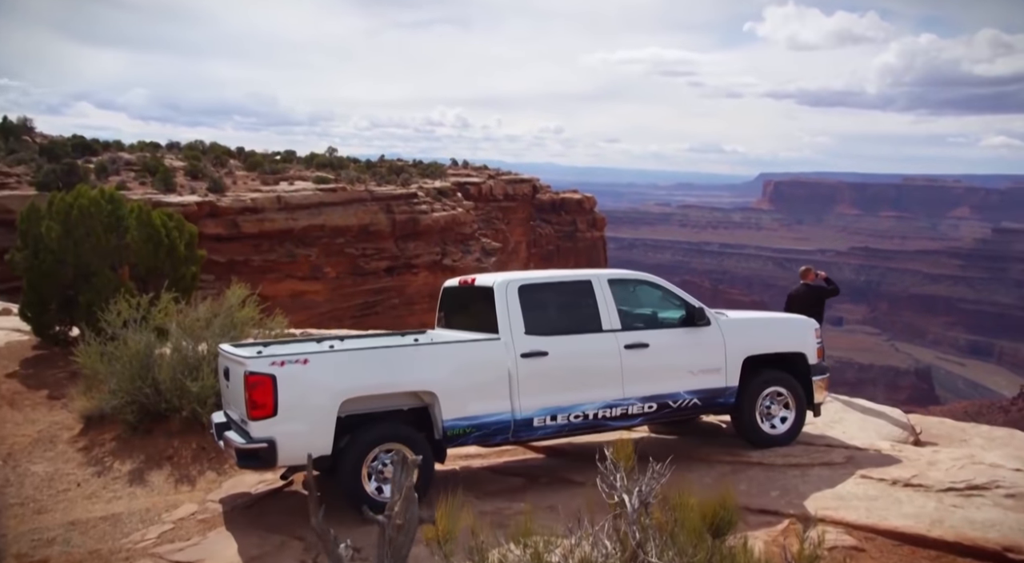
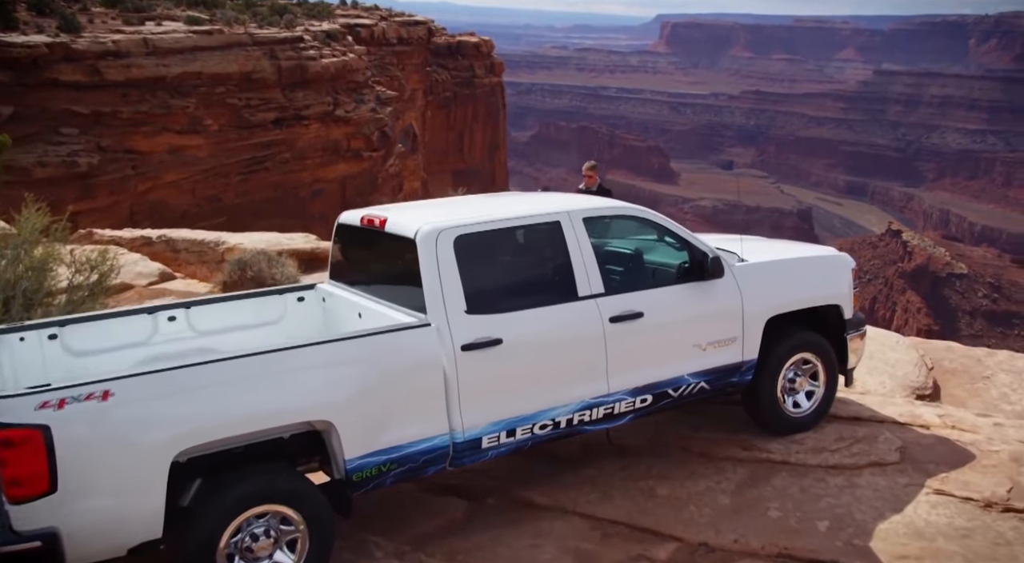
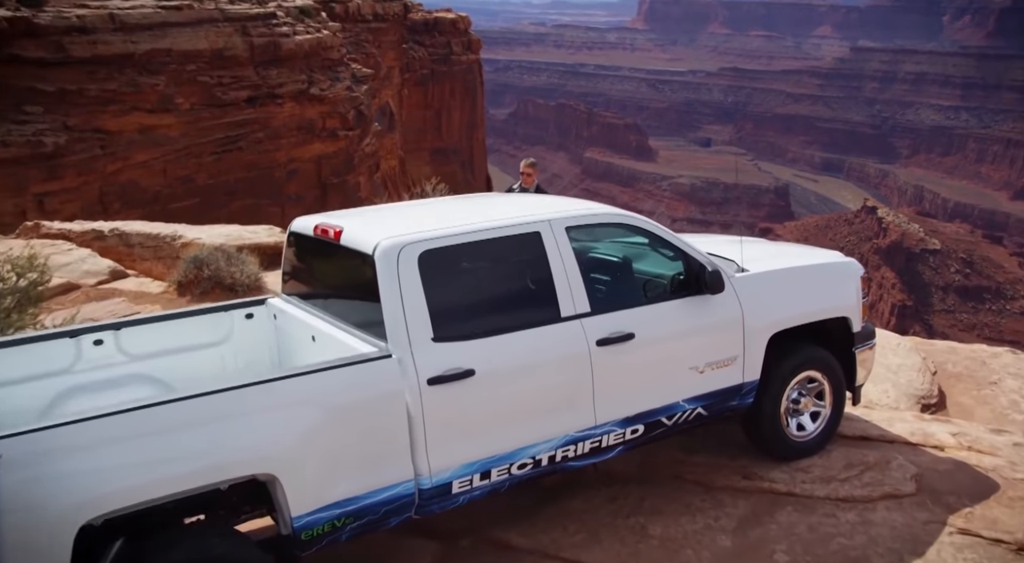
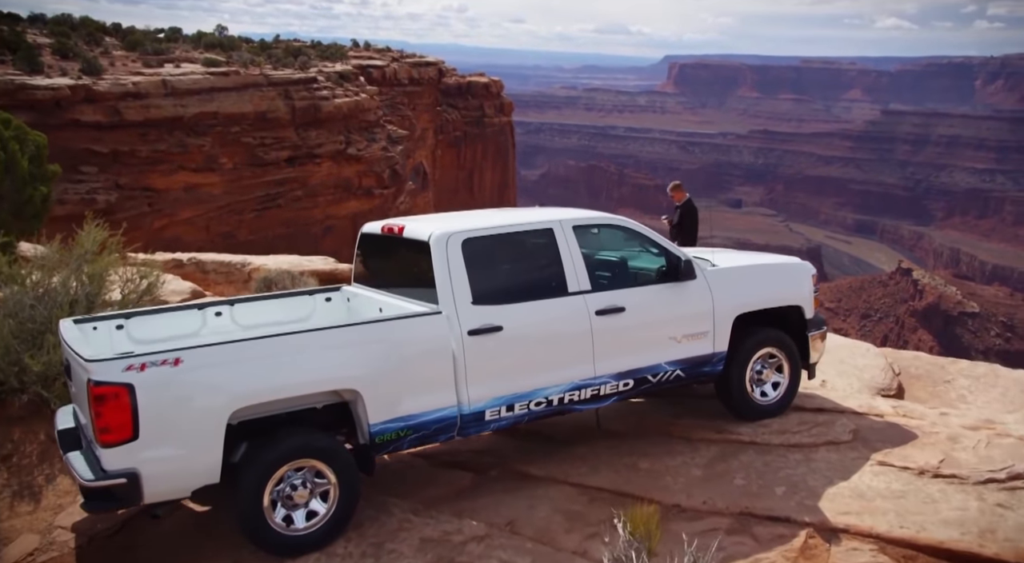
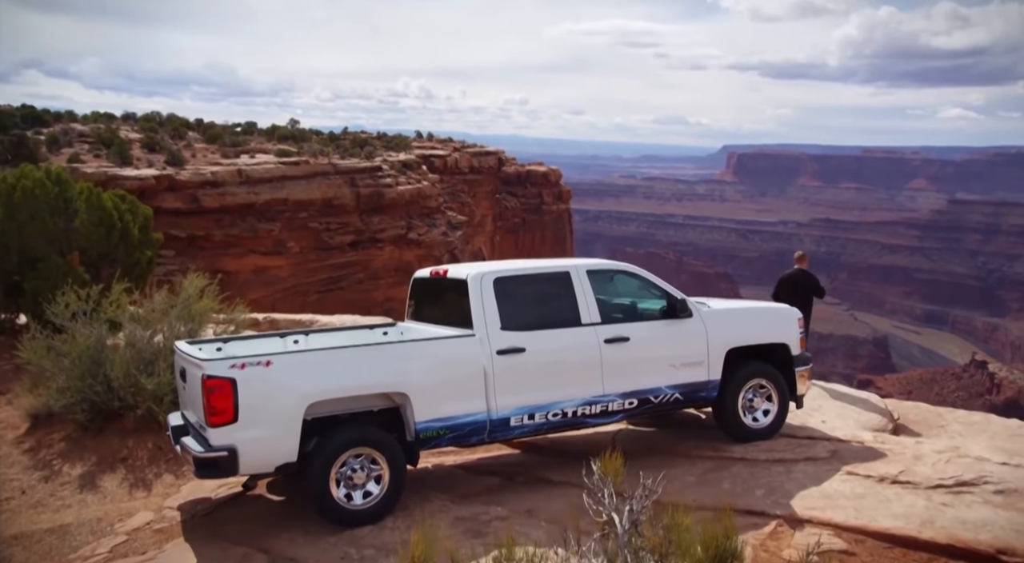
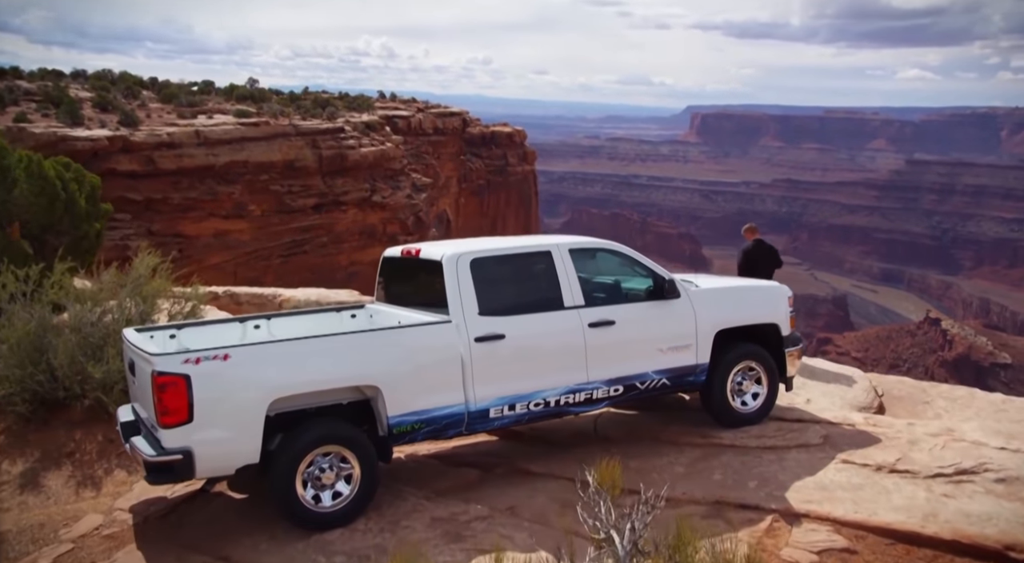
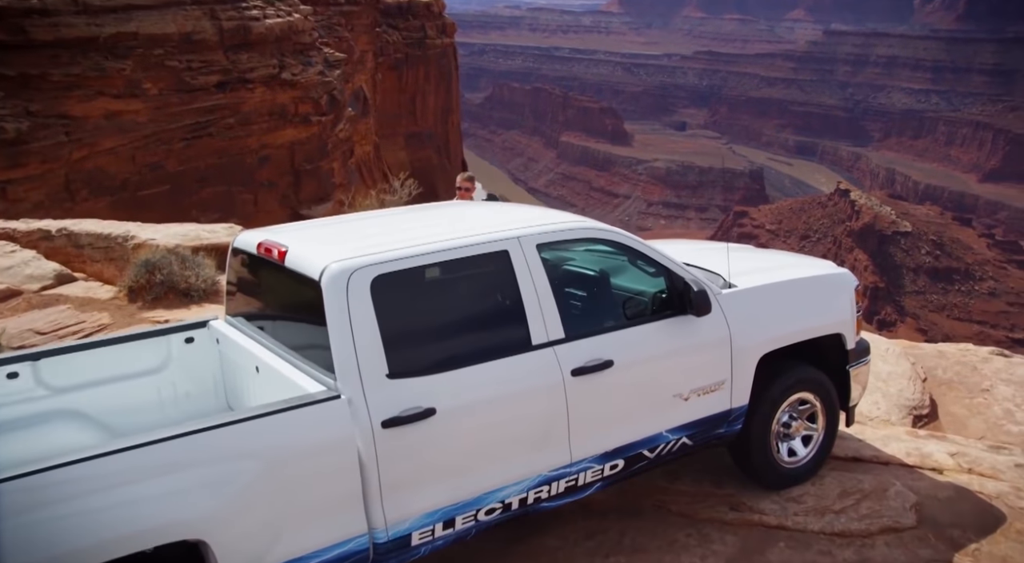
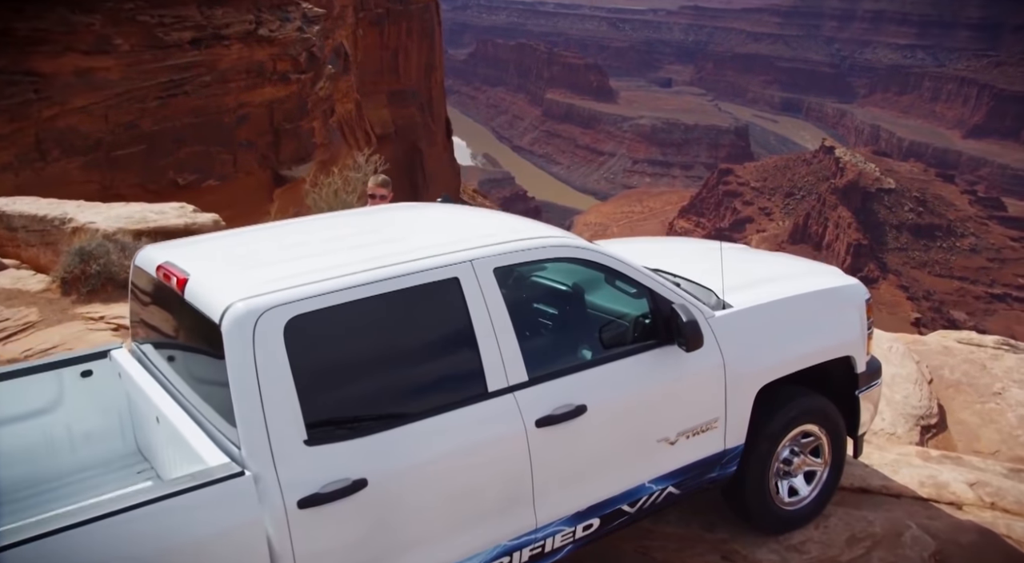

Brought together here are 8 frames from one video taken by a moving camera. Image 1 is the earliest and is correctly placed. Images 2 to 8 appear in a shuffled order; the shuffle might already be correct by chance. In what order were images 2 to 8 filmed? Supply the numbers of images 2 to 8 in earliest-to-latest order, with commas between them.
5, 6, 4, 2, 3, 7, 8
